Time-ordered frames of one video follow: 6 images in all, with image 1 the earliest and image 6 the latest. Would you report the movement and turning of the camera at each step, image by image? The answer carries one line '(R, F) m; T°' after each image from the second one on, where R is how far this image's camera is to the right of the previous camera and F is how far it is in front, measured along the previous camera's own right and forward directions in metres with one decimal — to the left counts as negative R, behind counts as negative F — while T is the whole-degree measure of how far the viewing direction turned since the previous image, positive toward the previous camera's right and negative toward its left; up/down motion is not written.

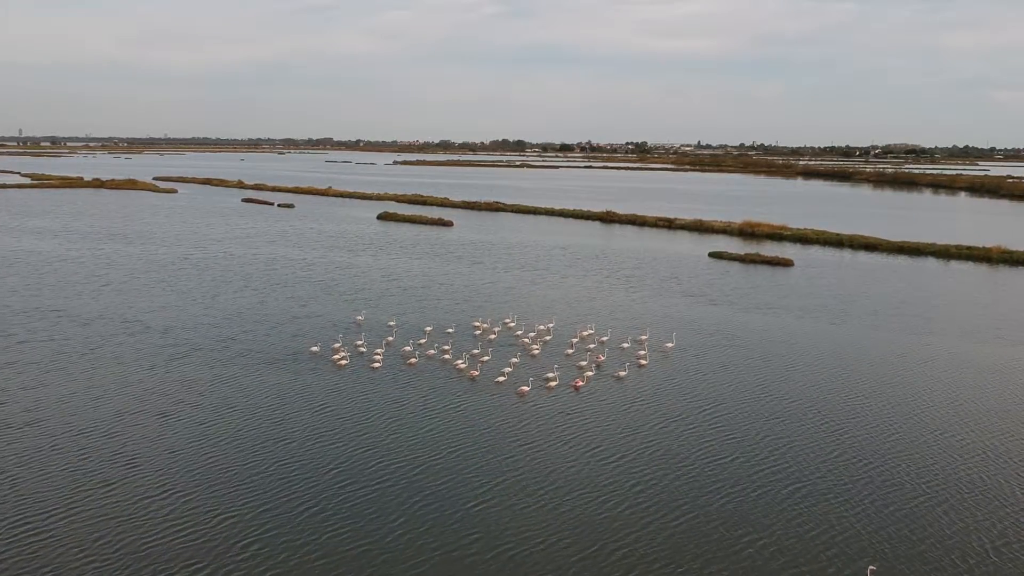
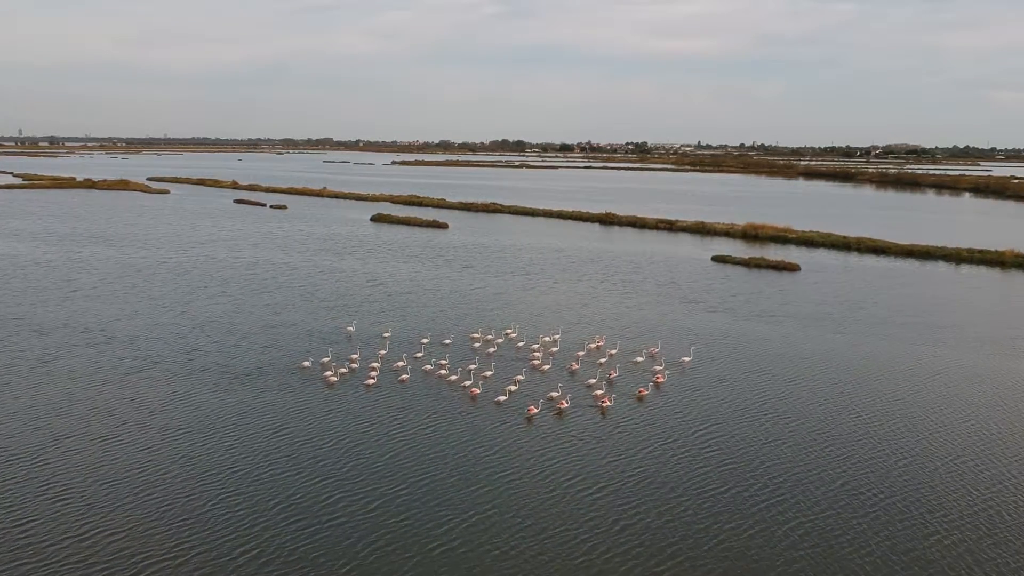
(+0.6, +2.0) m; 0°
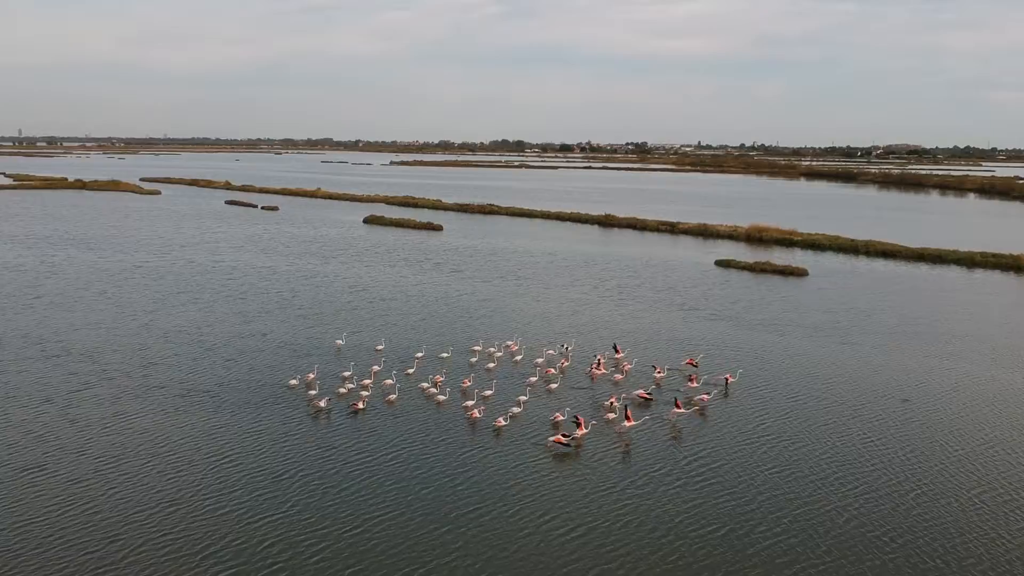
(+0.7, +2.1) m; 0°
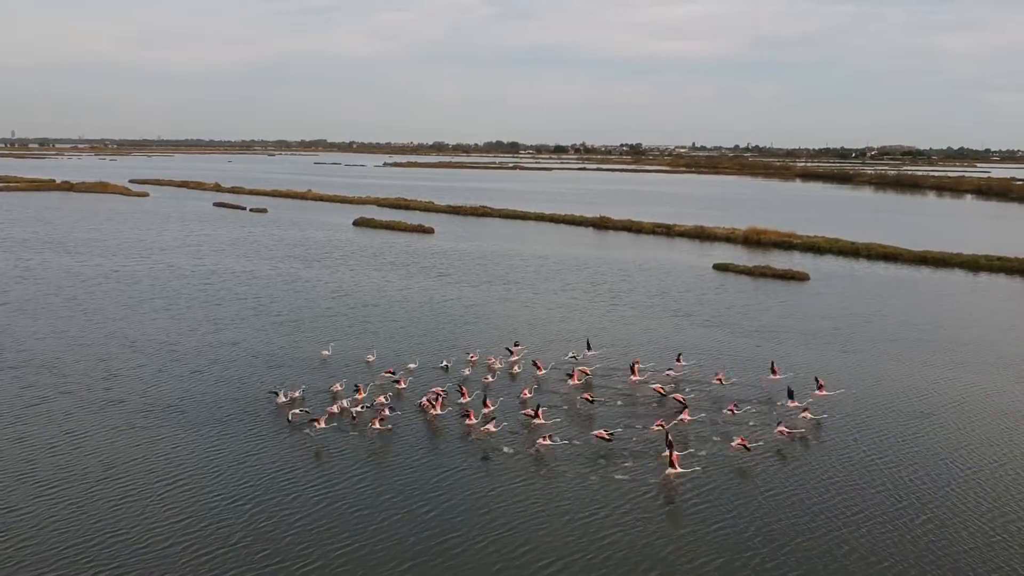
(+0.4, +1.5) m; 0°
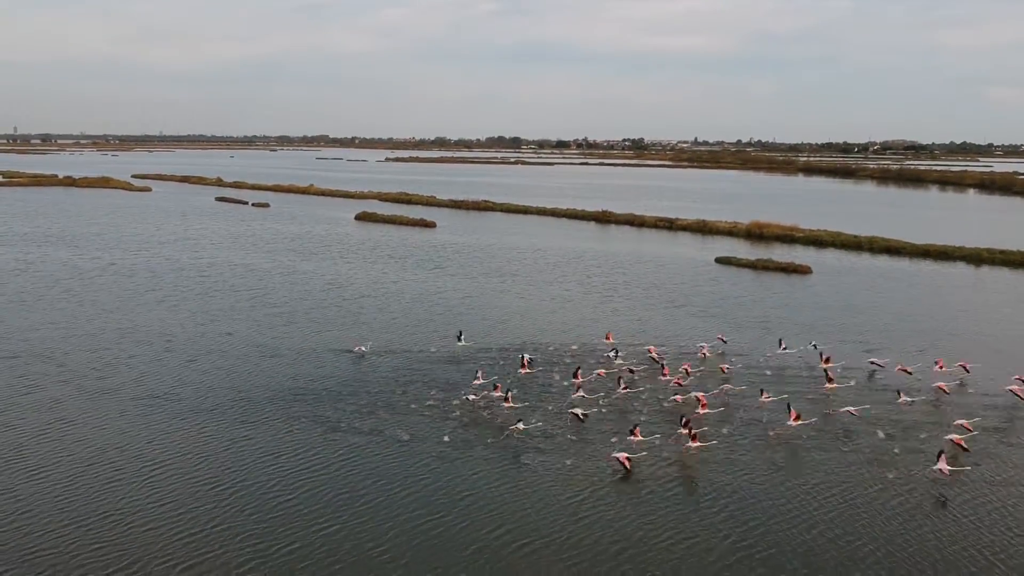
(+0.4, 0.0) m; 0°
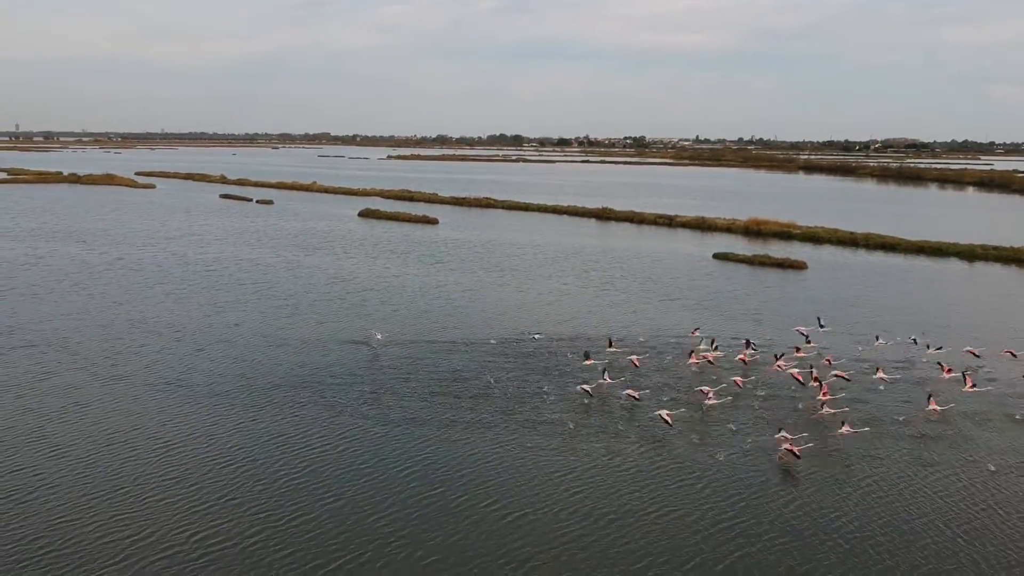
(+0.1, -1.0) m; 0°
